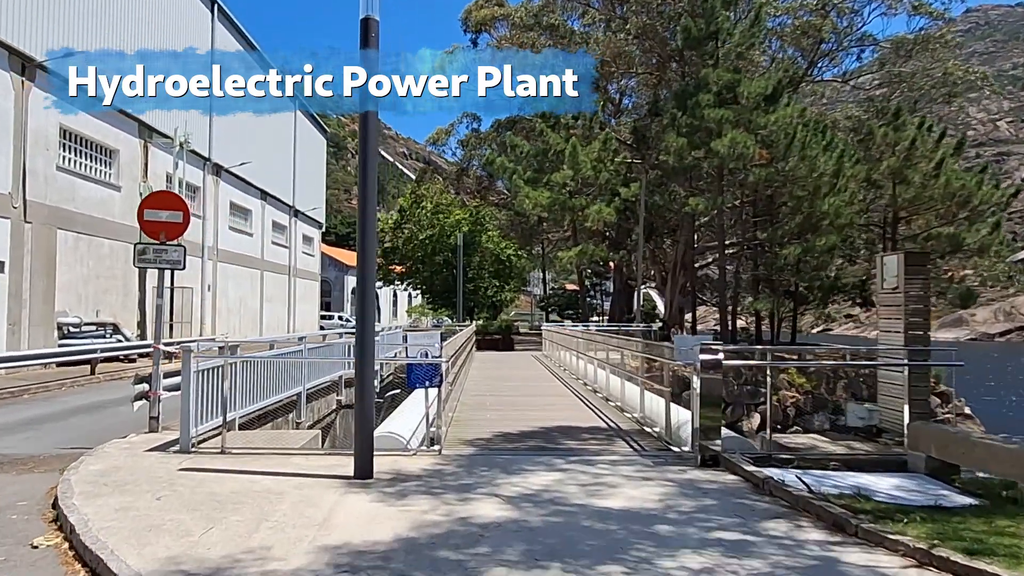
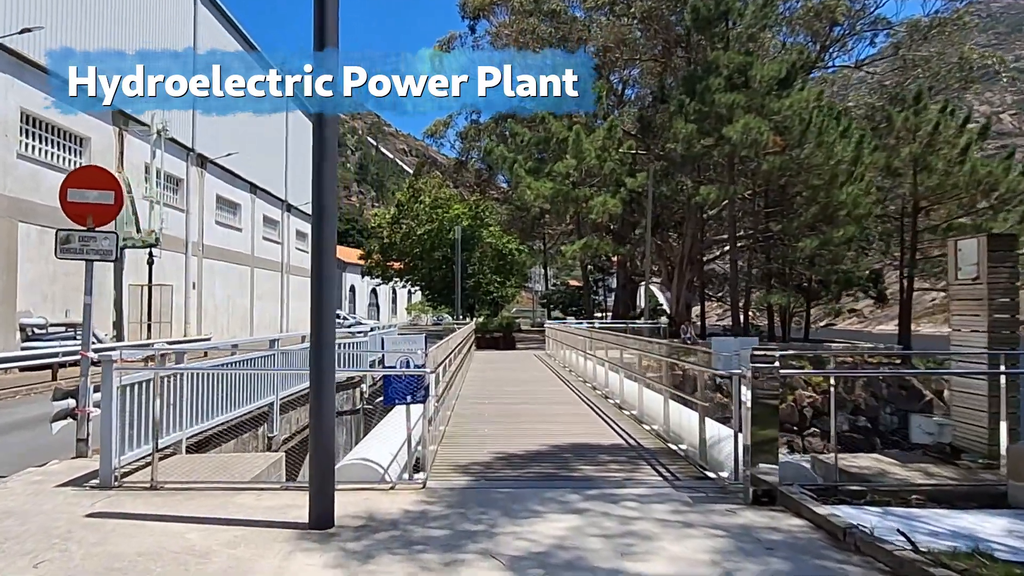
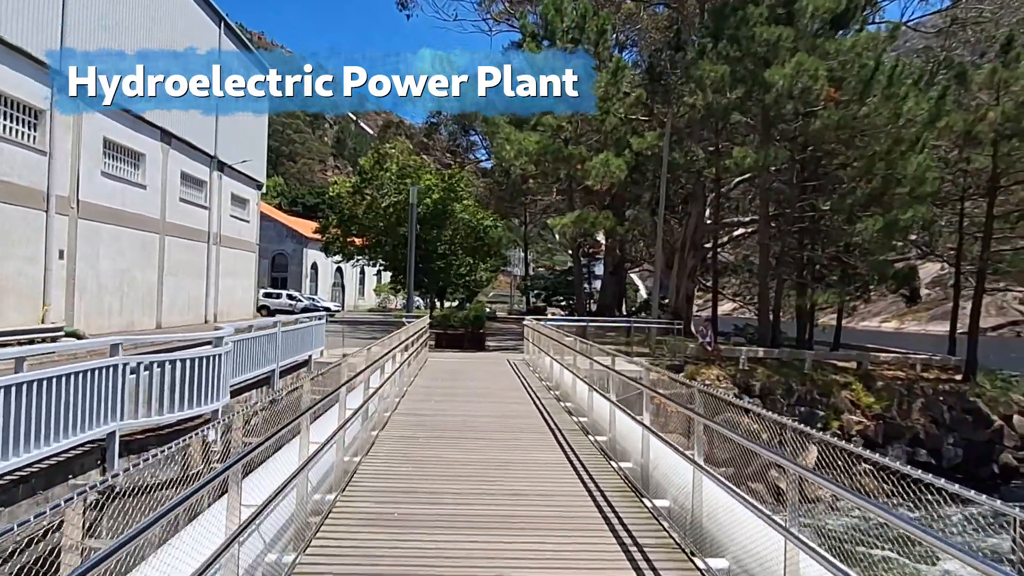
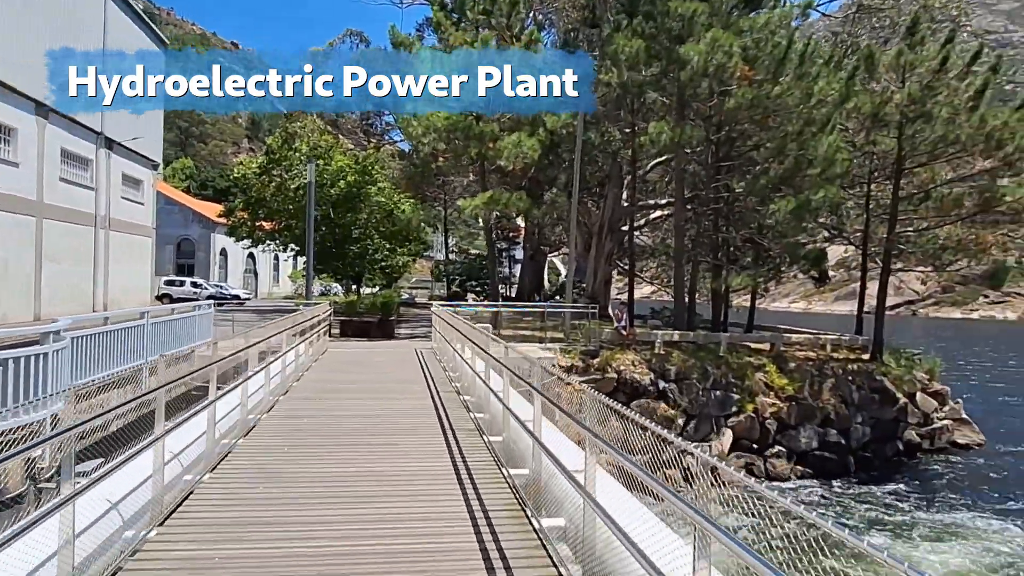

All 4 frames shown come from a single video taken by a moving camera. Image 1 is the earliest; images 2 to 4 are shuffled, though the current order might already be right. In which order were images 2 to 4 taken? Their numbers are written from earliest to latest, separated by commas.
2, 3, 4
